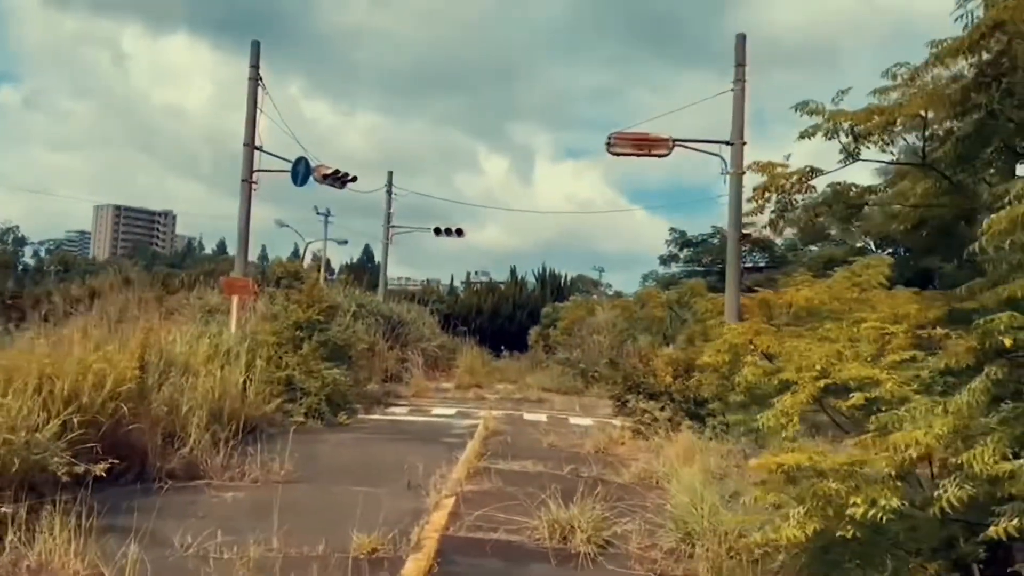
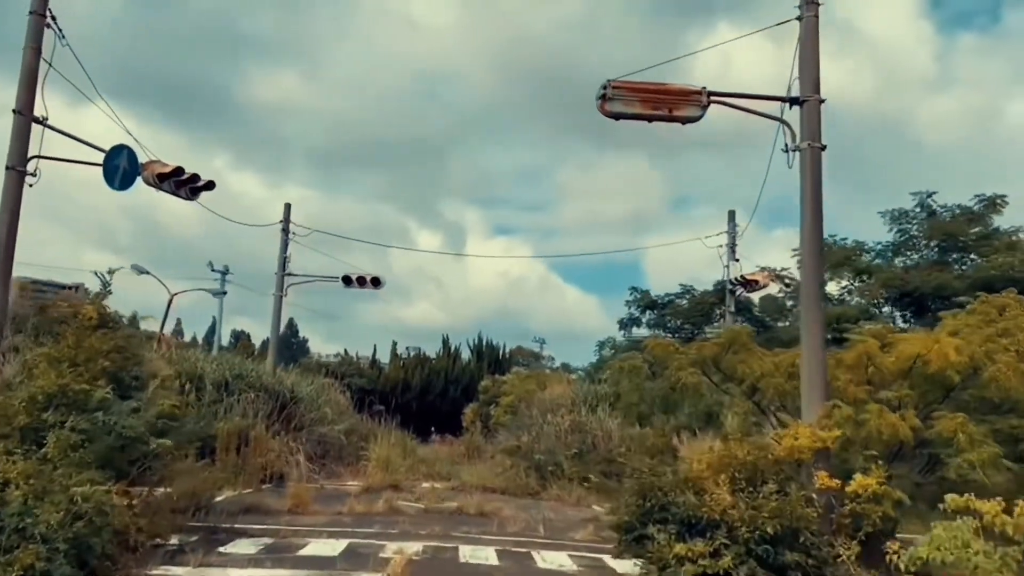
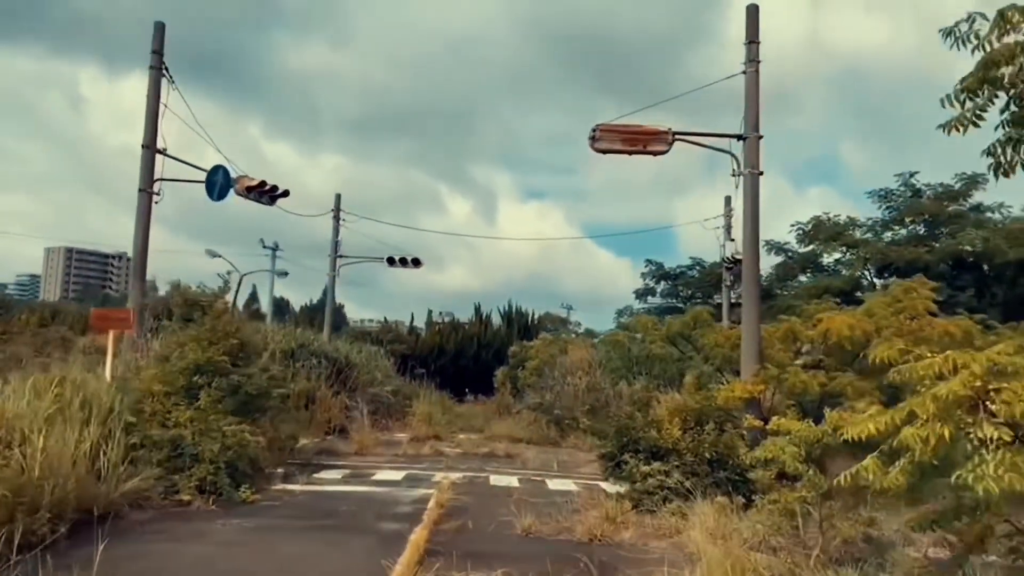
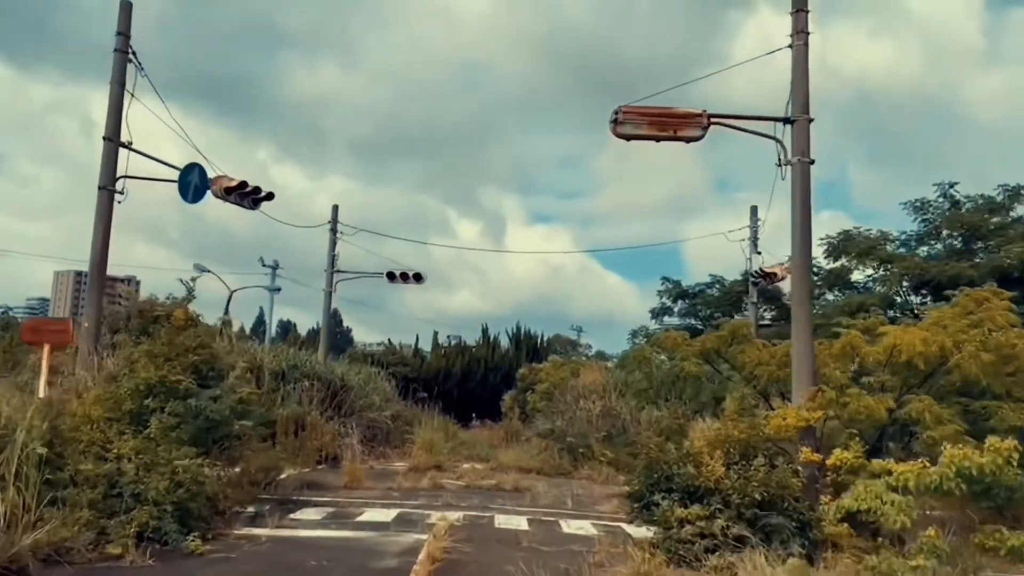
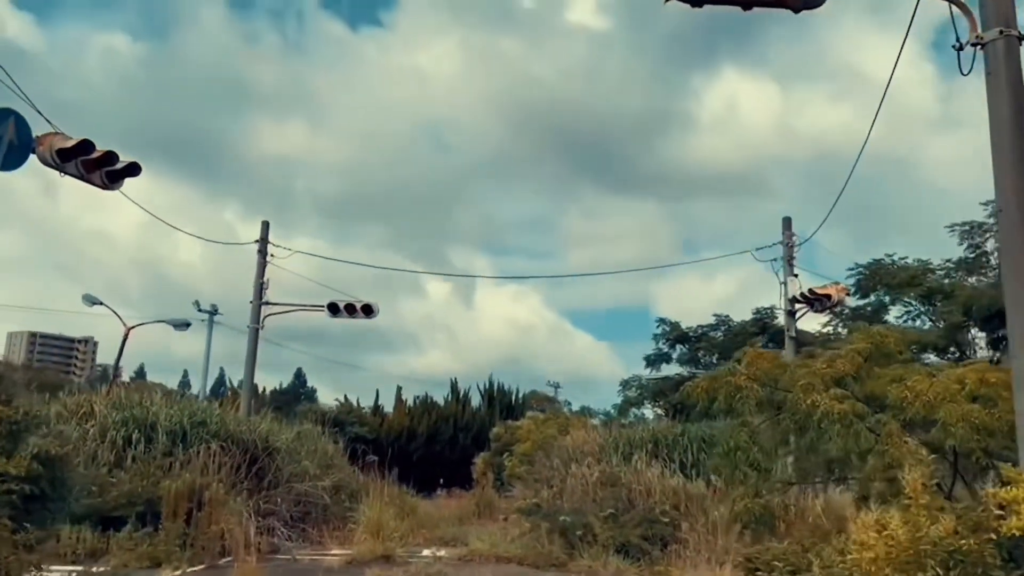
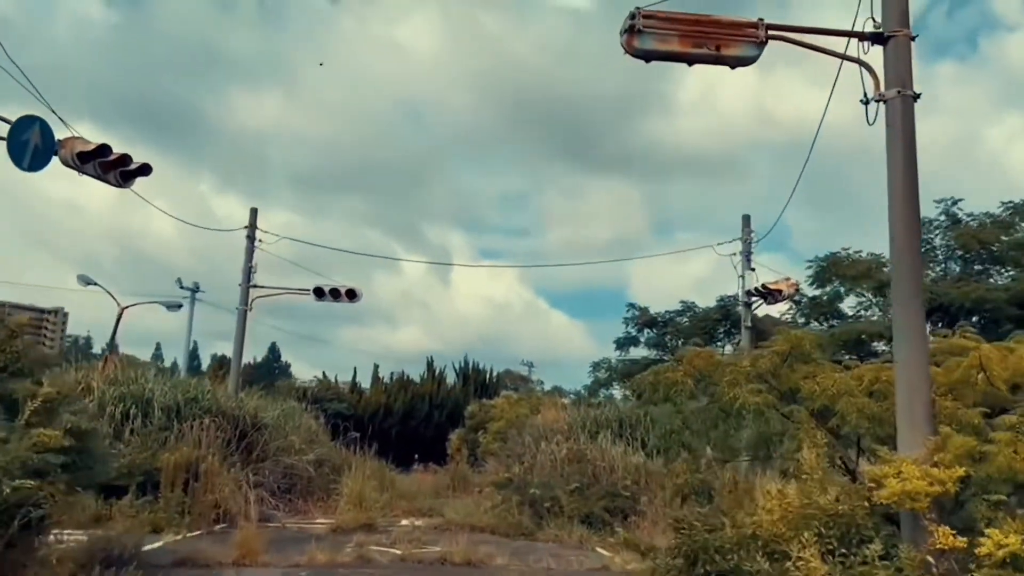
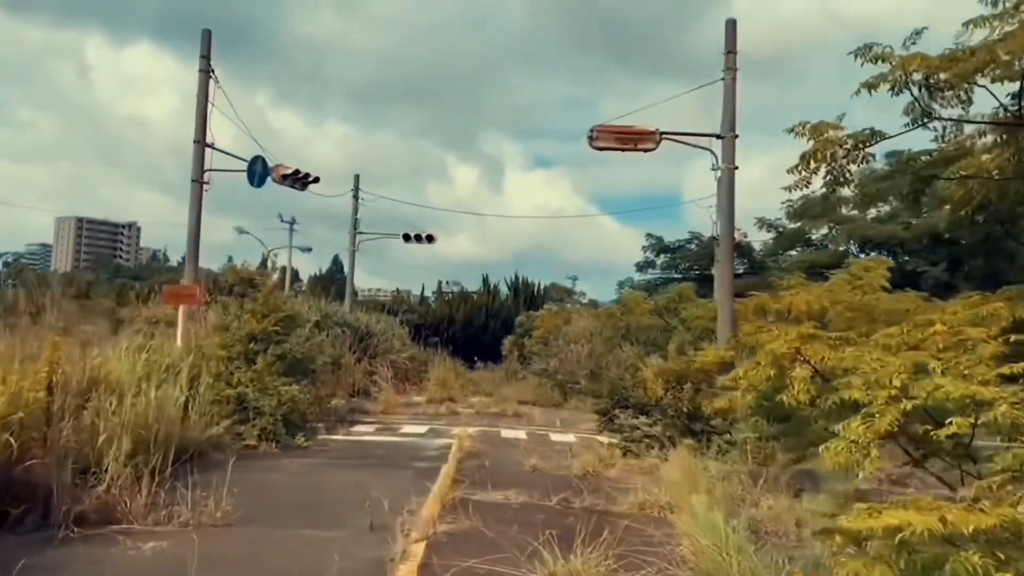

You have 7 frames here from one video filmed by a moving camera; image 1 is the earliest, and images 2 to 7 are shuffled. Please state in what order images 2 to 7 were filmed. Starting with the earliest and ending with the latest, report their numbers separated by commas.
7, 3, 4, 2, 6, 5
